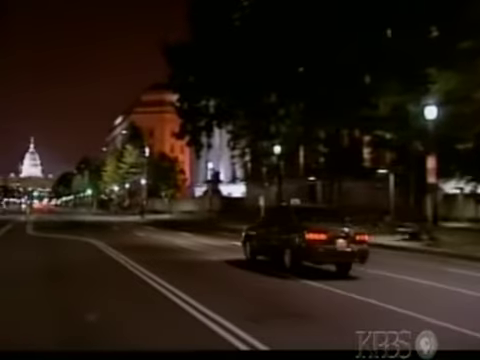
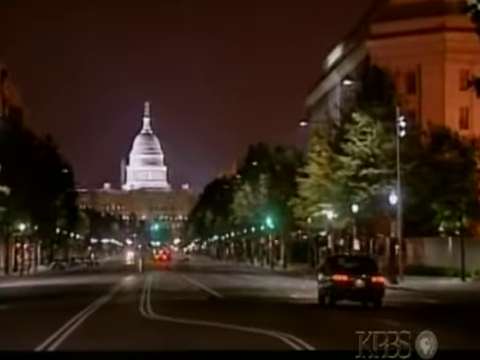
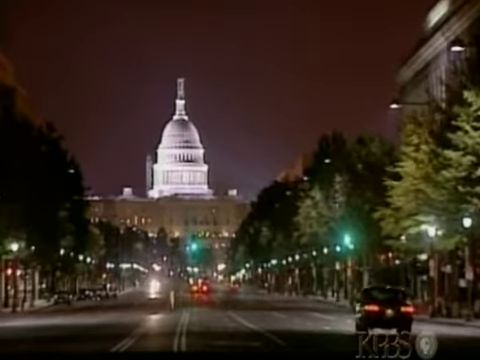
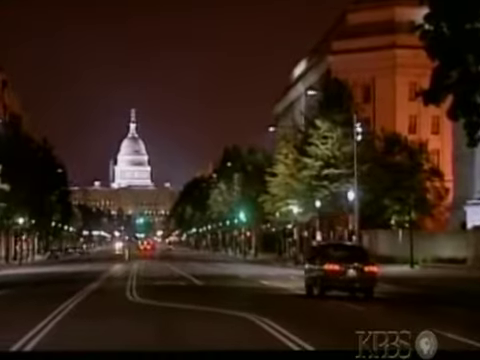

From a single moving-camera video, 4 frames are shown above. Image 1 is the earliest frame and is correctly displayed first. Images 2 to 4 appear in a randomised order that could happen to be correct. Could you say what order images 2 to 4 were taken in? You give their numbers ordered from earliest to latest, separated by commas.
4, 2, 3
